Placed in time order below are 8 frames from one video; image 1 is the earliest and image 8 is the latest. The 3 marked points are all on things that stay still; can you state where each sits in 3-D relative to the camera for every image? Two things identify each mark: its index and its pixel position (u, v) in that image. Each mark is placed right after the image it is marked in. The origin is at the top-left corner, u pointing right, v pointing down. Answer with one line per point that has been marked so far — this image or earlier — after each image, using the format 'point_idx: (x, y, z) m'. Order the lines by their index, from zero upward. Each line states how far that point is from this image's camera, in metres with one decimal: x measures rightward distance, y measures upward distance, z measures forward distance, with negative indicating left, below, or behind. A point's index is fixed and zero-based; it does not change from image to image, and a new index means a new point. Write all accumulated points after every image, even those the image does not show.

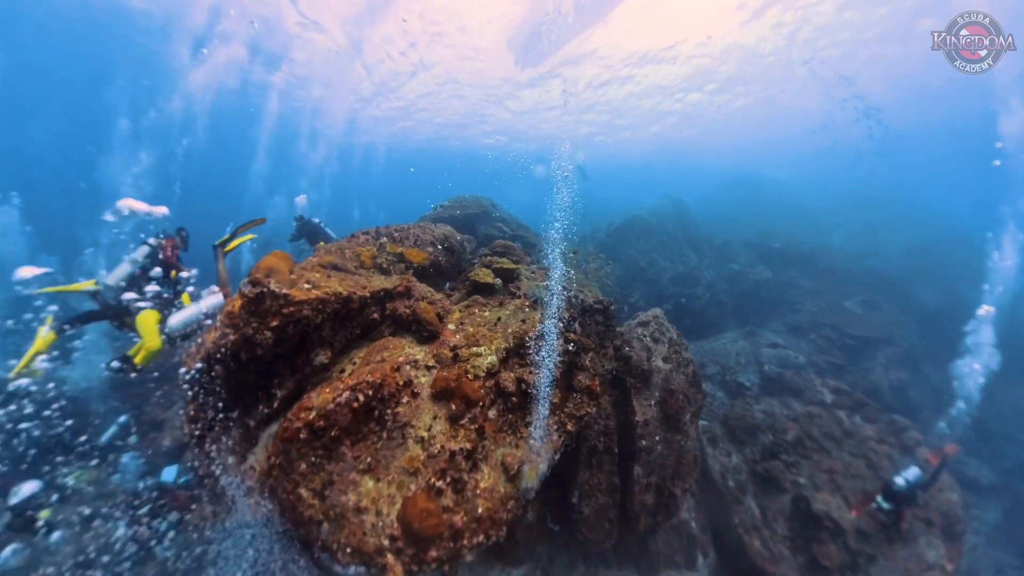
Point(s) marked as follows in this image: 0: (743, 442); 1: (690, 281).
0: (+4.8, -3.2, +9.0) m
1: (+6.5, +0.2, +15.9) m
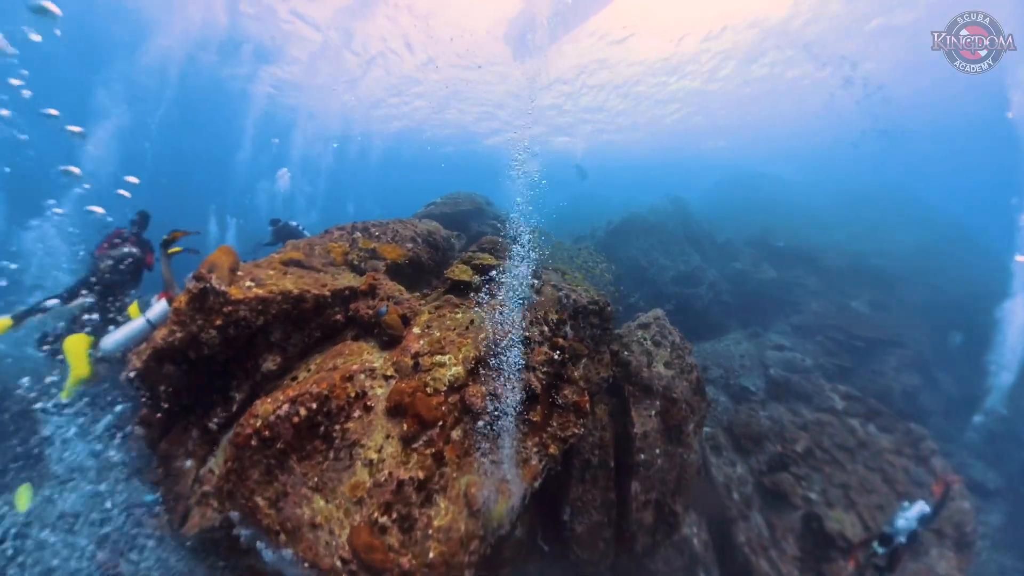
0: (+4.7, -3.2, +8.5) m
1: (+6.3, +0.3, +15.4) m
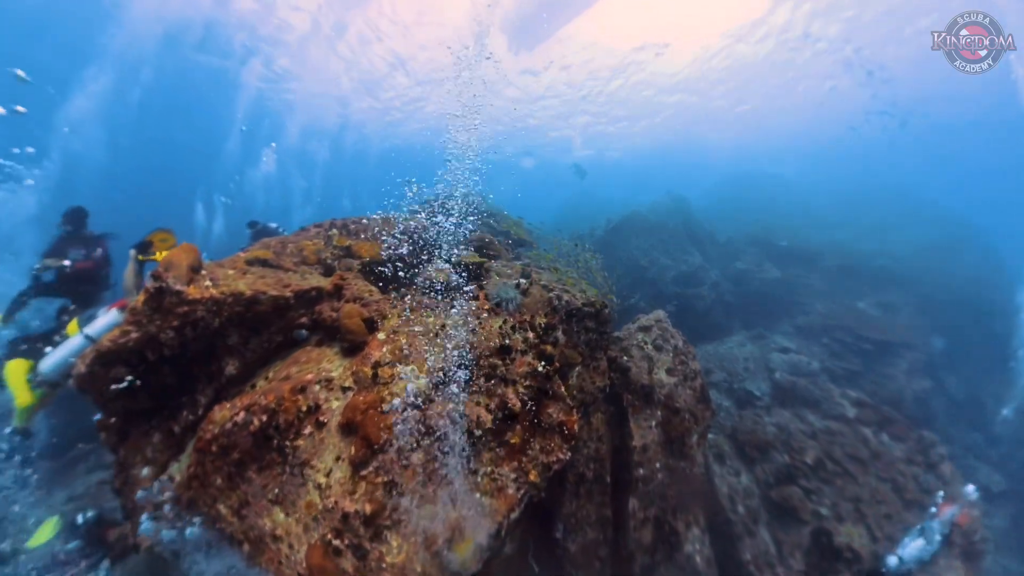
0: (+4.5, -3.2, +8.1) m
1: (+6.2, +0.2, +15.0) m
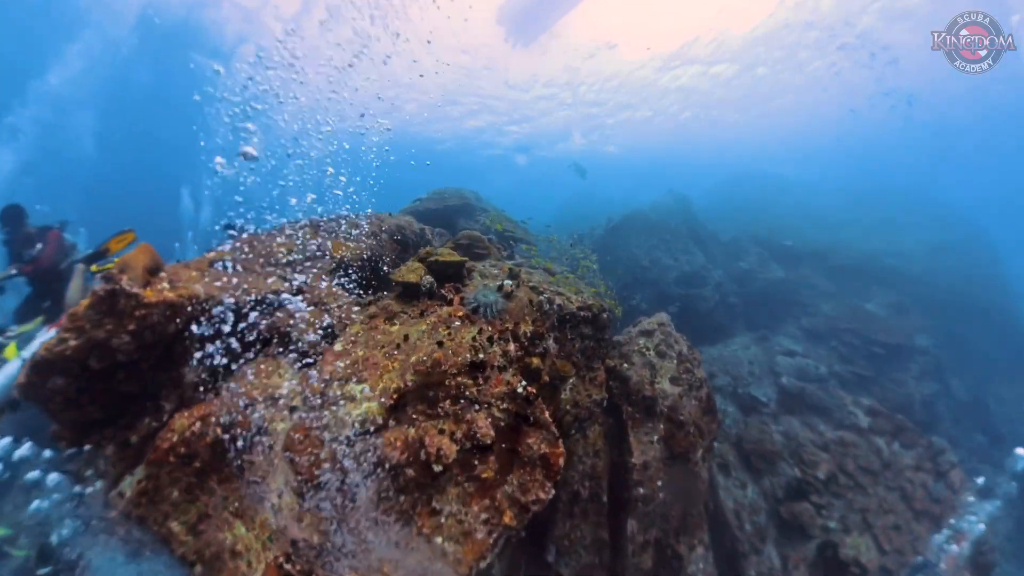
0: (+4.4, -3.3, +7.7) m
1: (+6.2, +0.2, +14.5) m
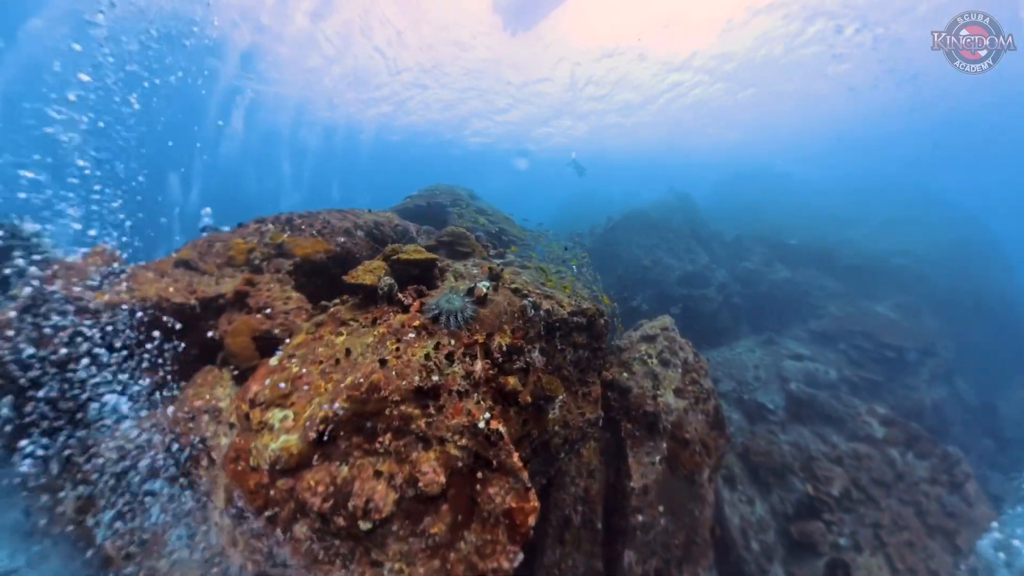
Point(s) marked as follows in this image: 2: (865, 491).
0: (+4.3, -3.3, +7.2) m
1: (+6.0, +0.2, +14.0) m
2: (+6.2, -3.6, +7.6) m
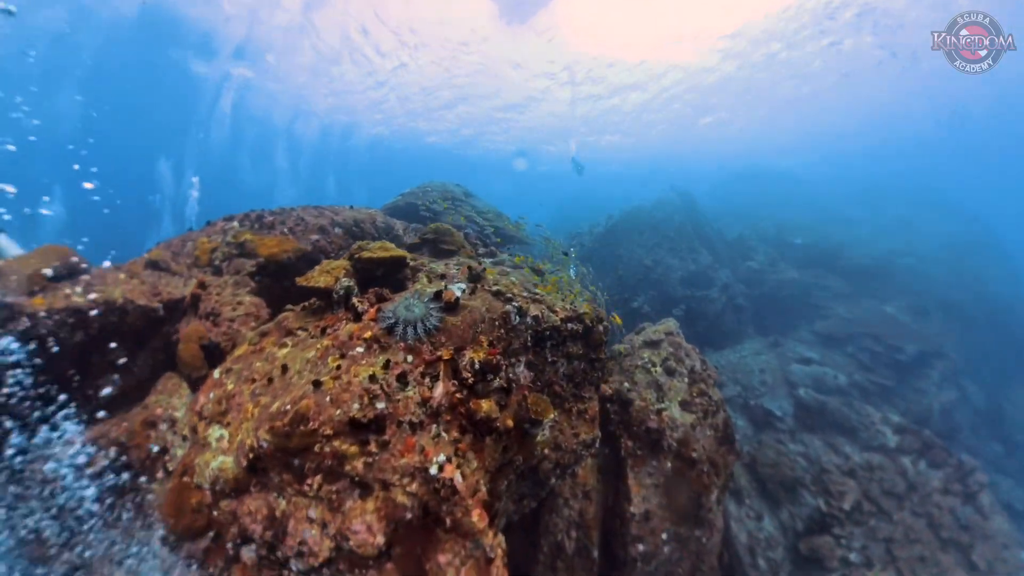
0: (+4.2, -3.3, +6.8) m
1: (+6.0, +0.2, +13.6) m
2: (+6.1, -3.6, +7.2) m
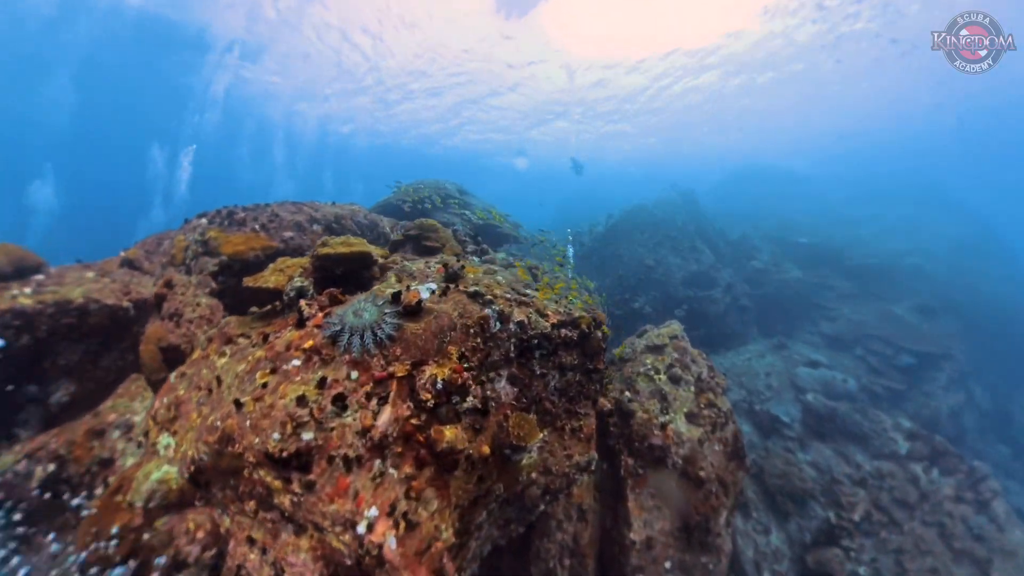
0: (+4.1, -3.3, +6.4) m
1: (+5.9, +0.2, +13.3) m
2: (+6.0, -3.6, +6.8) m
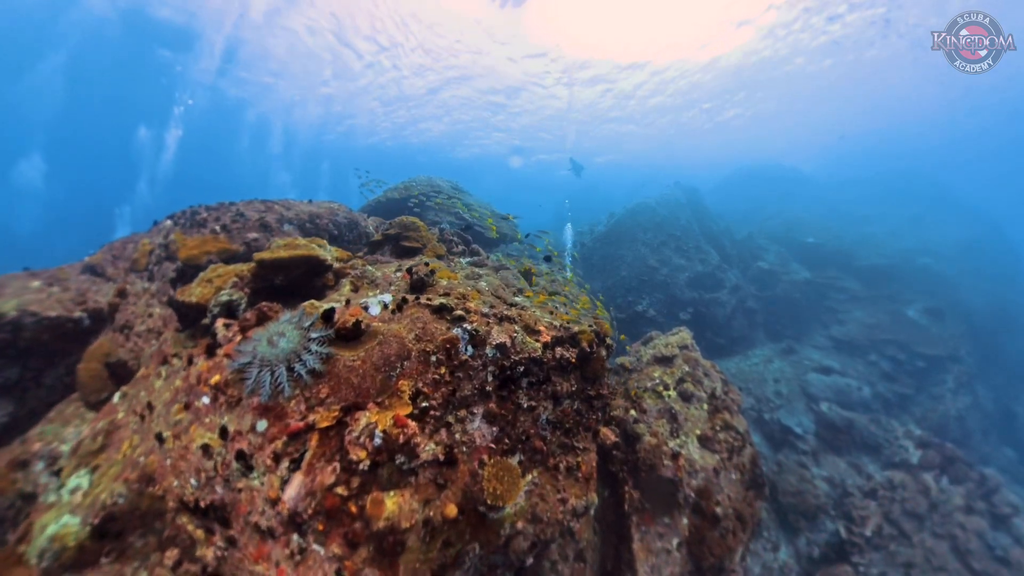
0: (+4.0, -3.4, +6.0) m
1: (+5.8, +0.1, +12.8) m
2: (+5.9, -3.6, +6.4) m
